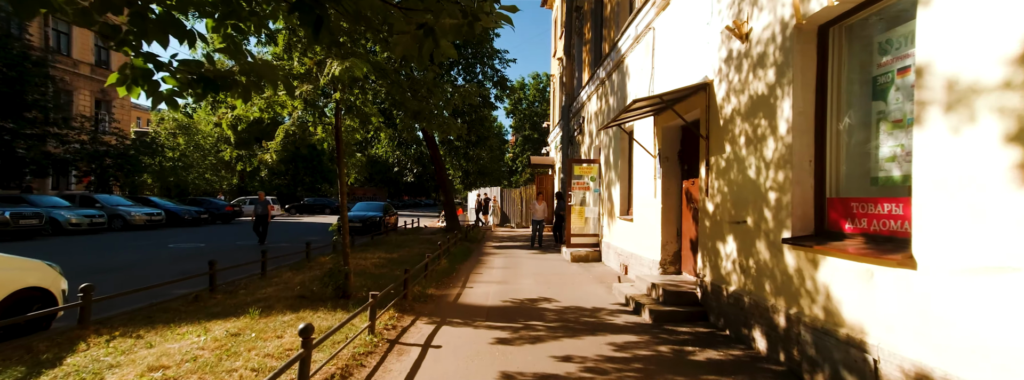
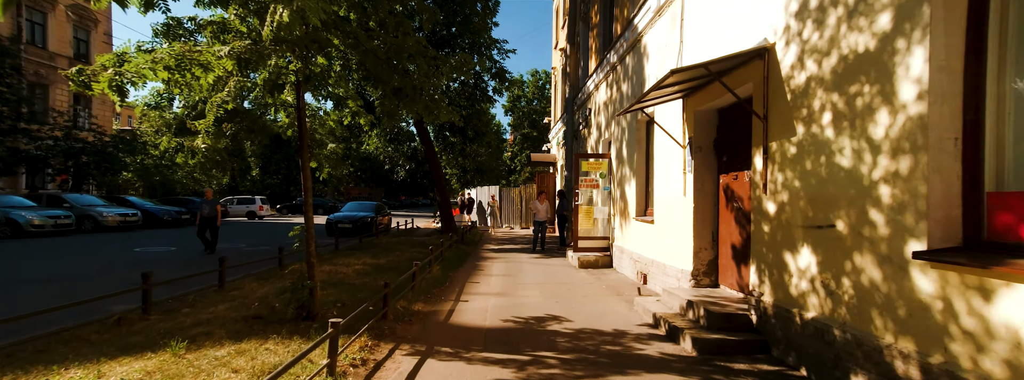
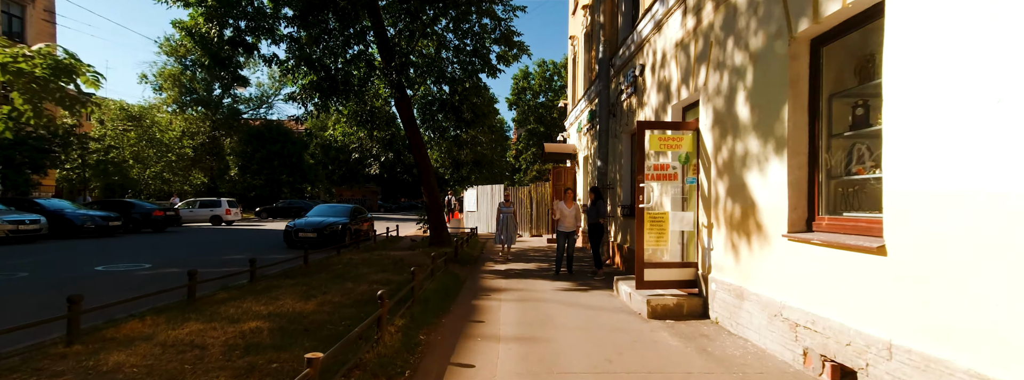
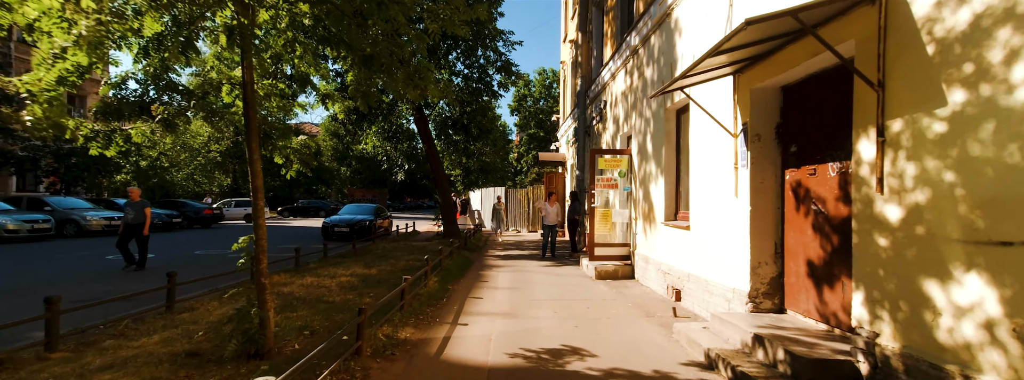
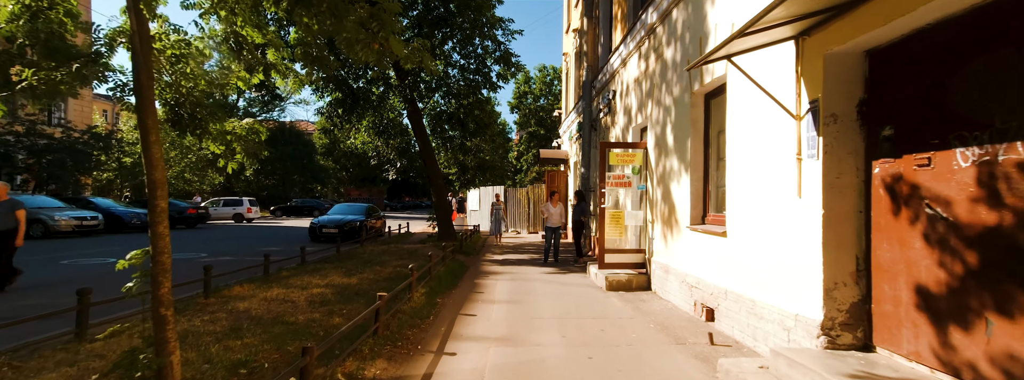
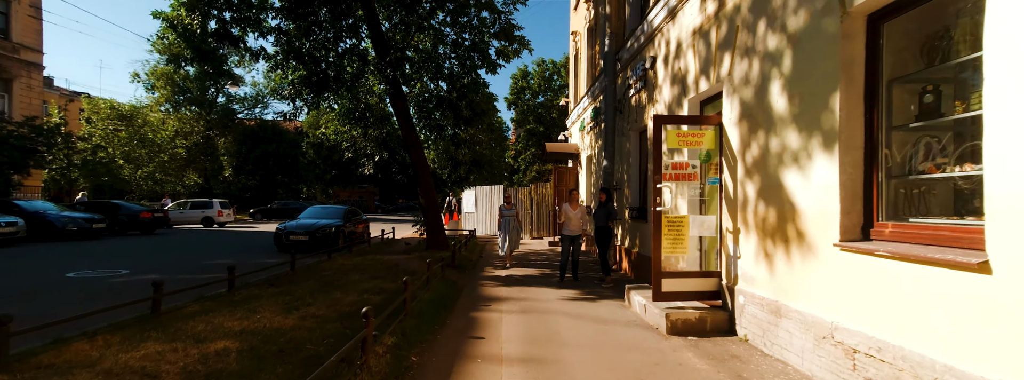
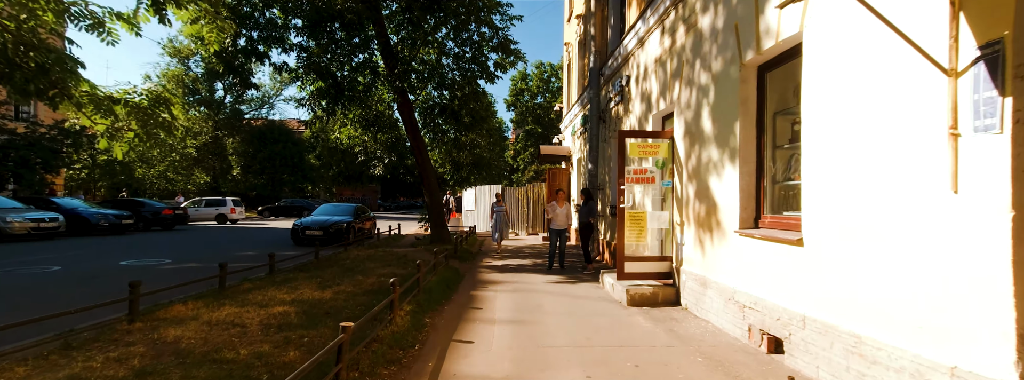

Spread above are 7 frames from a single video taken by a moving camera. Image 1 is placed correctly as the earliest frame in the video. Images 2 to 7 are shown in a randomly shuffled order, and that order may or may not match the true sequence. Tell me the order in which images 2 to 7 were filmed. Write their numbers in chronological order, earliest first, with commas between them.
2, 4, 5, 7, 3, 6
